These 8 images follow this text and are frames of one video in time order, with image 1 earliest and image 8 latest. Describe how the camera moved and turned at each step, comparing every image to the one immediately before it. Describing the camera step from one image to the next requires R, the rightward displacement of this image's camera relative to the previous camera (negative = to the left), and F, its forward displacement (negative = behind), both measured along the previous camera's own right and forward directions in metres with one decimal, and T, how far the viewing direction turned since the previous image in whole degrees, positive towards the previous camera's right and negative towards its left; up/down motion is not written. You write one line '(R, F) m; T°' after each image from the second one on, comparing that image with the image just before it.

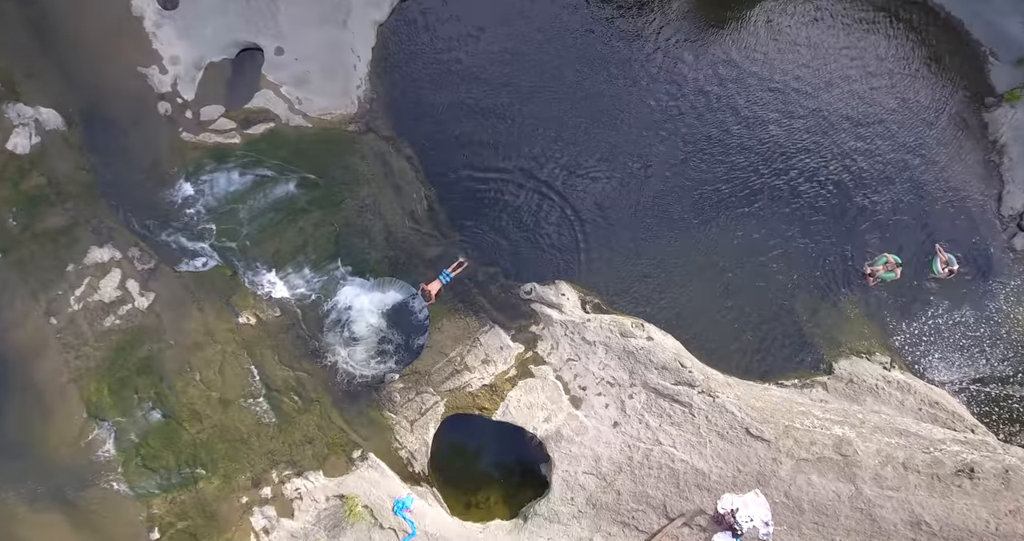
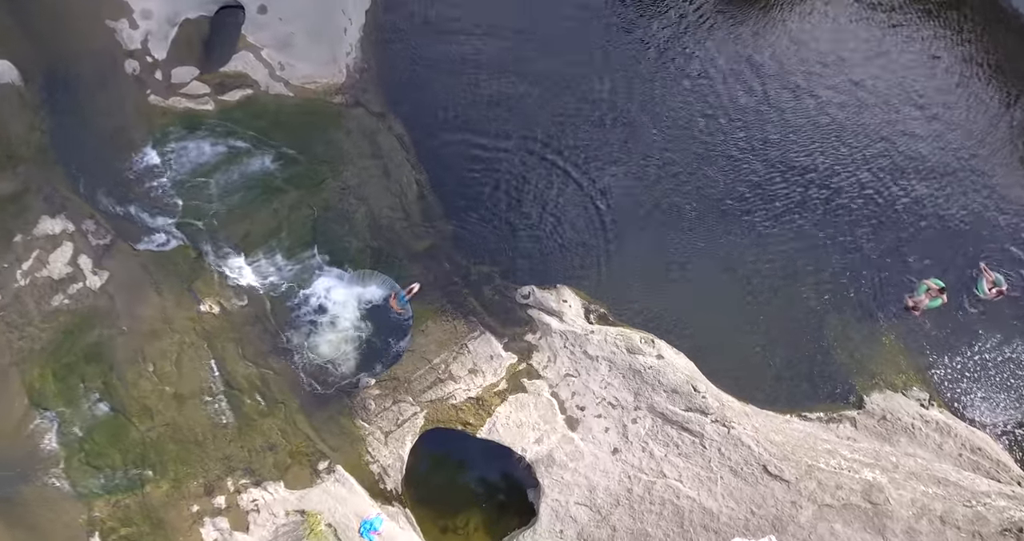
(0.0, +1.0) m; 0°
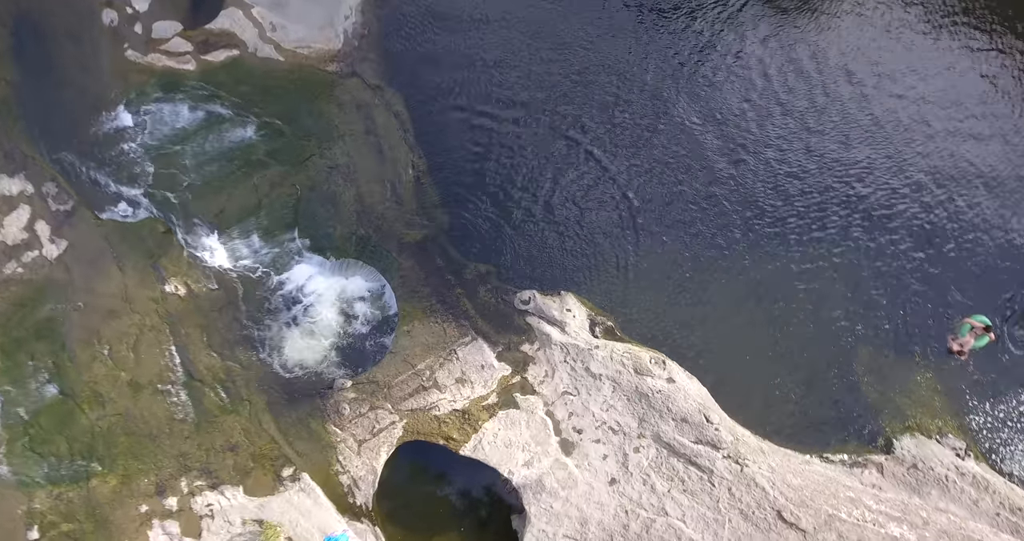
(0.0, +0.8) m; 0°
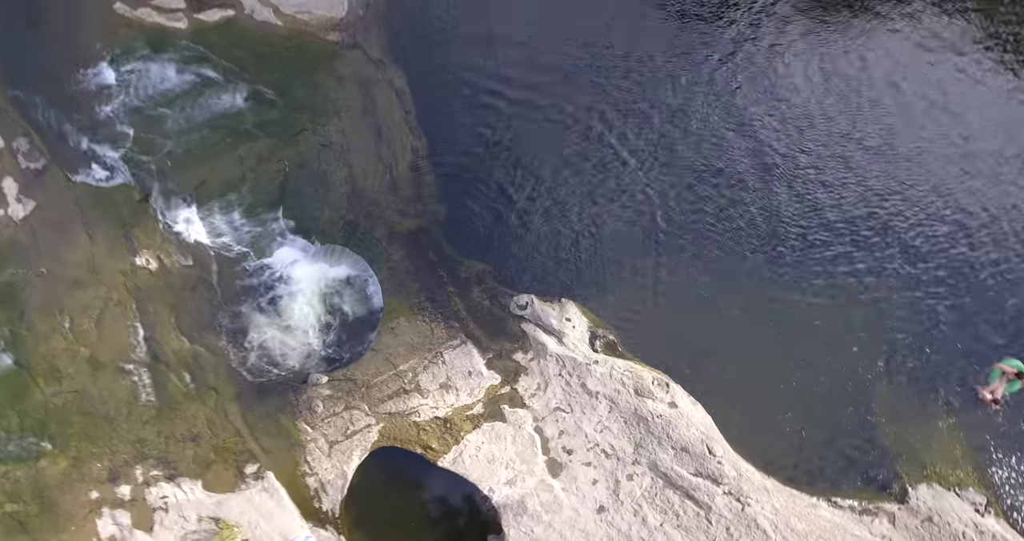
(0.0, +0.5) m; 0°
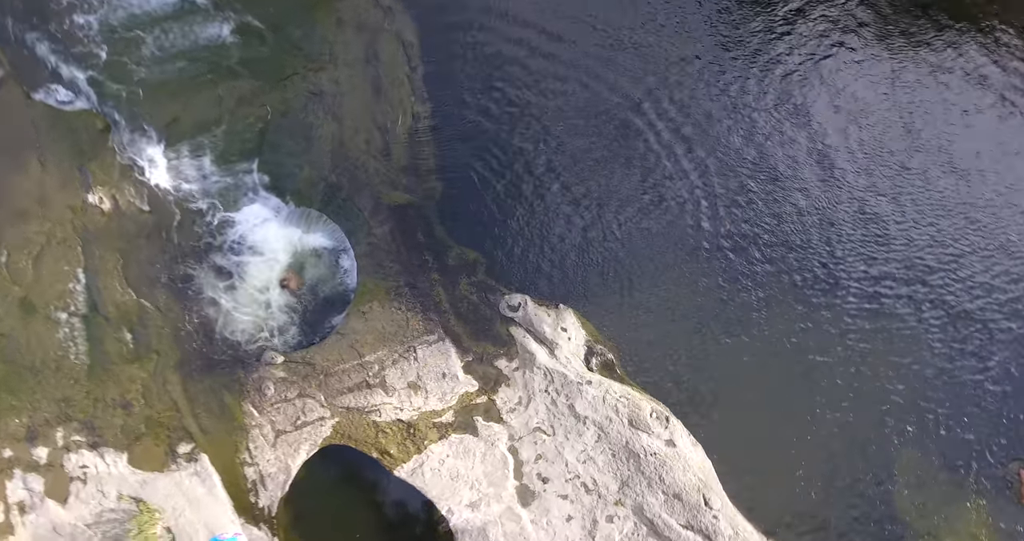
(0.0, +0.8) m; 0°
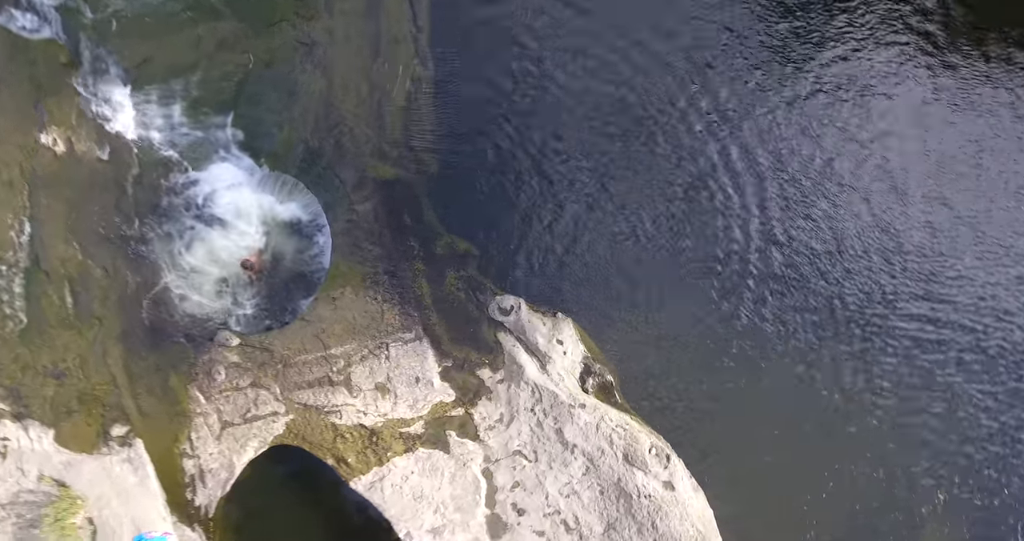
(0.0, +0.7) m; 0°
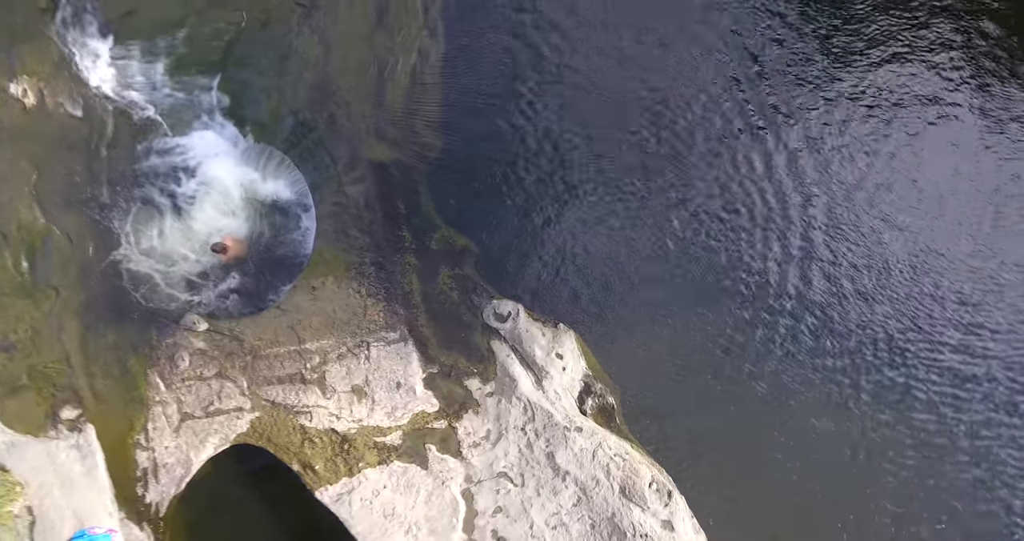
(0.0, +0.5) m; 0°
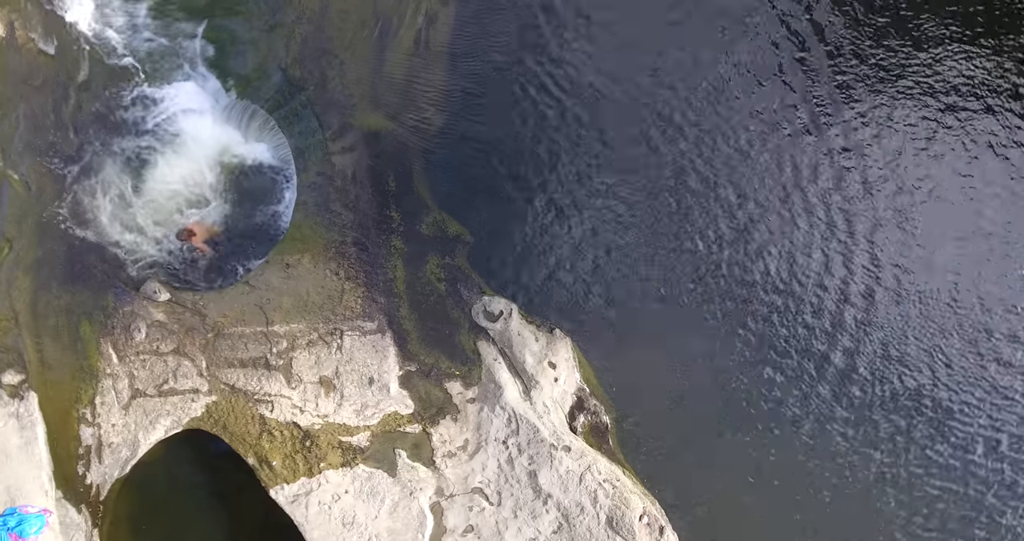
(0.0, +0.4) m; 0°
